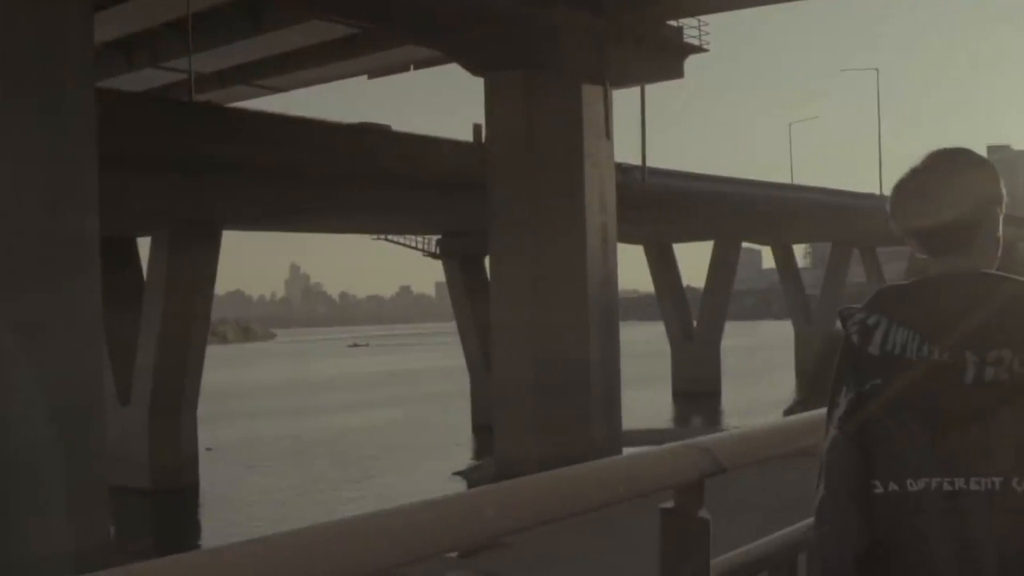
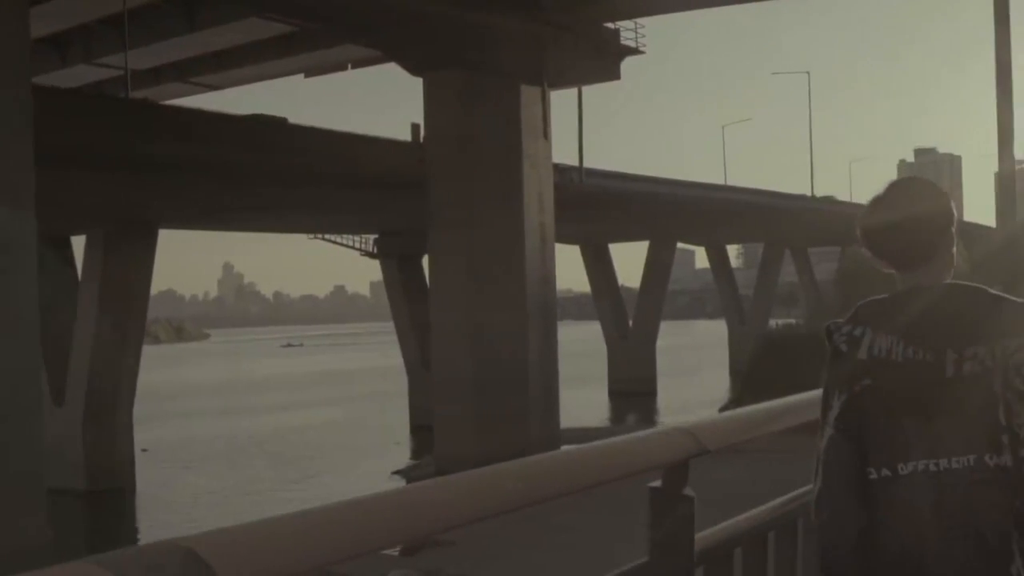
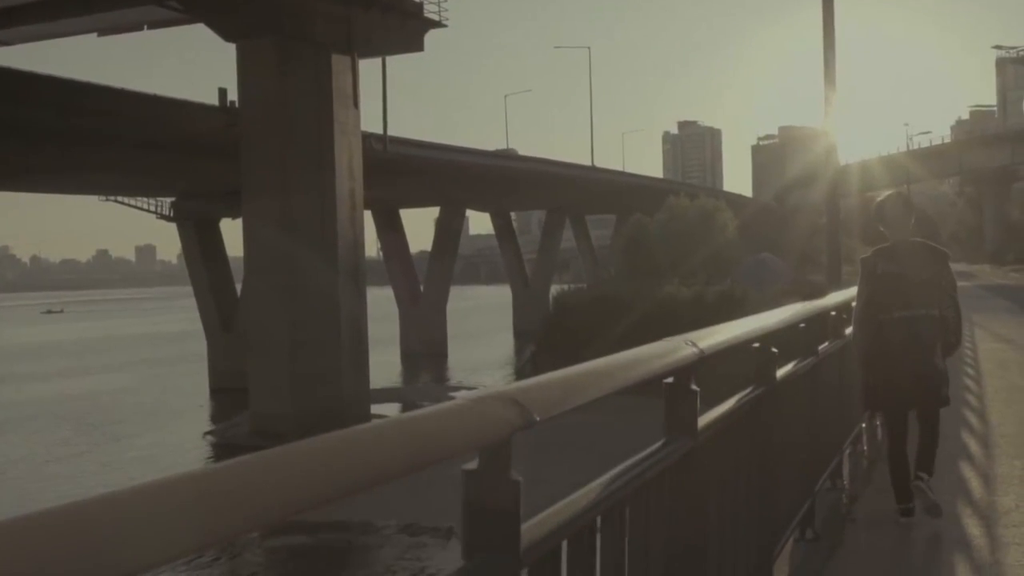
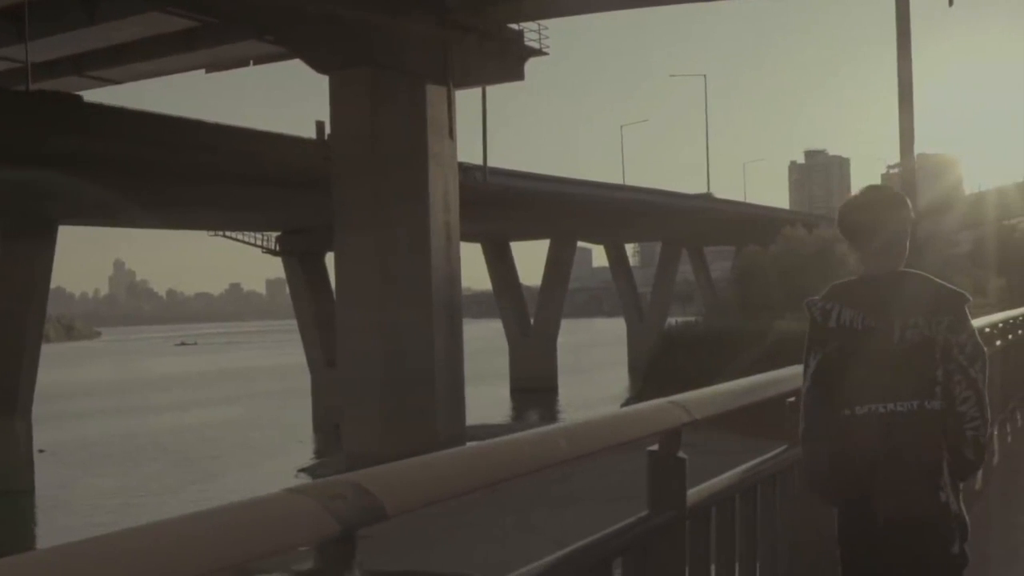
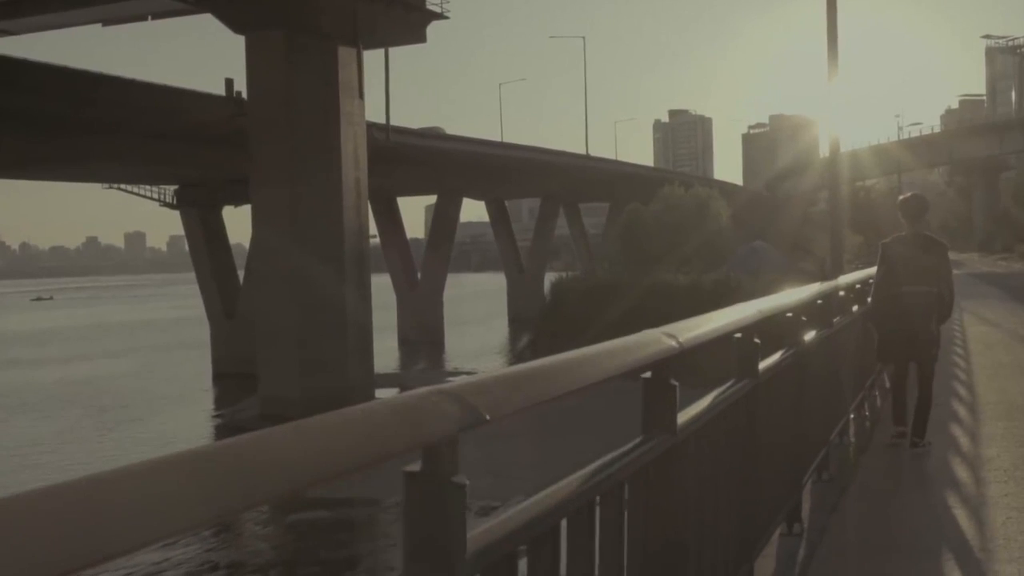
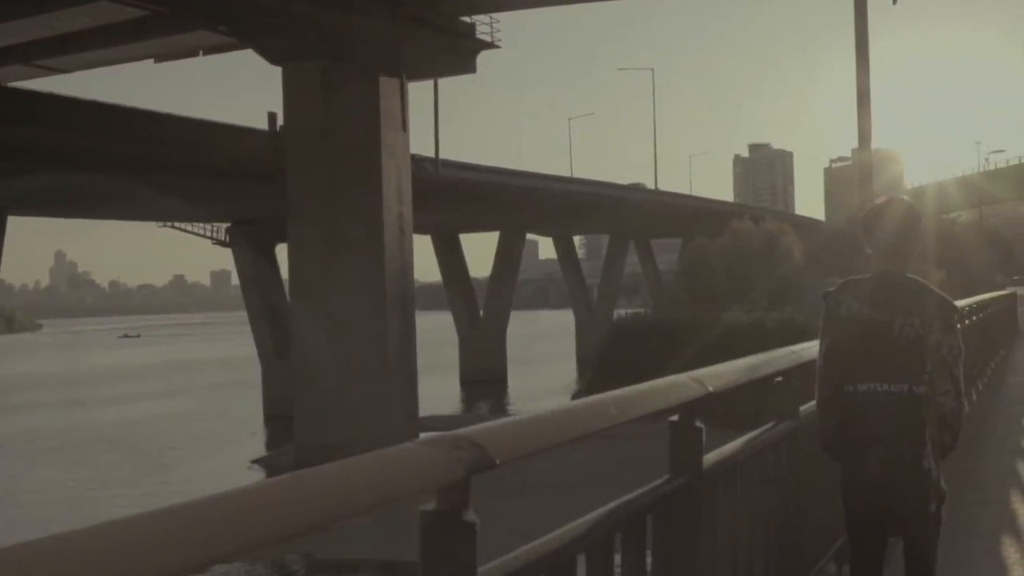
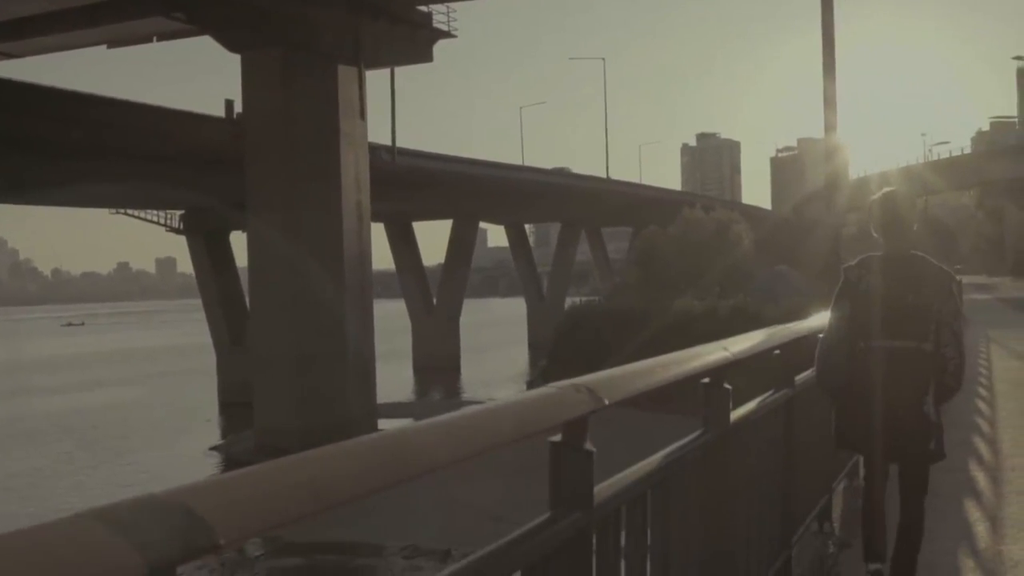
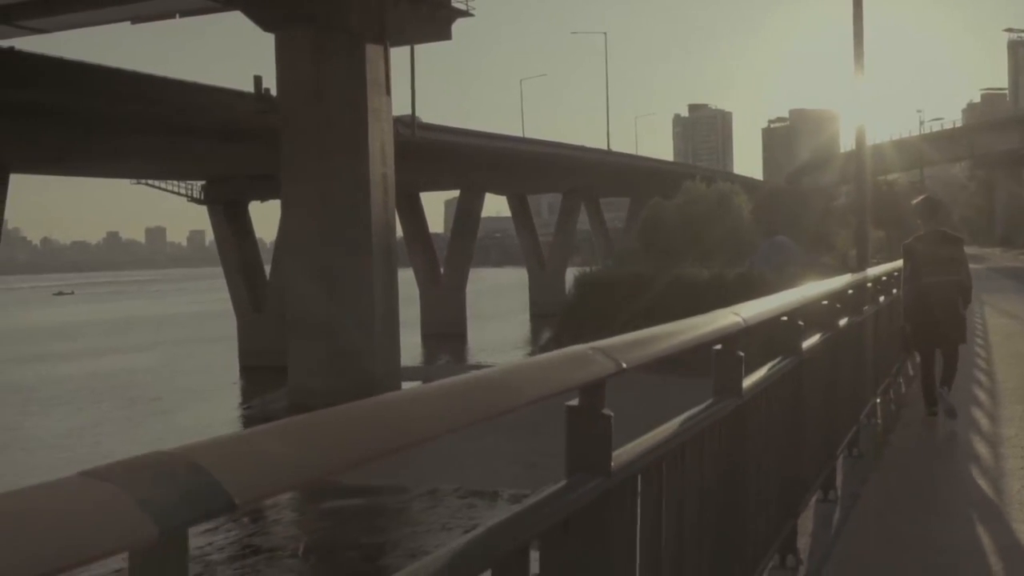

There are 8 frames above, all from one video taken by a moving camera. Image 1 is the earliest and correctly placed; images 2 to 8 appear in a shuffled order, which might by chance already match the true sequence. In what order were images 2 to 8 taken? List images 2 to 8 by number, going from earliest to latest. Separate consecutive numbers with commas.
2, 4, 6, 7, 3, 5, 8
